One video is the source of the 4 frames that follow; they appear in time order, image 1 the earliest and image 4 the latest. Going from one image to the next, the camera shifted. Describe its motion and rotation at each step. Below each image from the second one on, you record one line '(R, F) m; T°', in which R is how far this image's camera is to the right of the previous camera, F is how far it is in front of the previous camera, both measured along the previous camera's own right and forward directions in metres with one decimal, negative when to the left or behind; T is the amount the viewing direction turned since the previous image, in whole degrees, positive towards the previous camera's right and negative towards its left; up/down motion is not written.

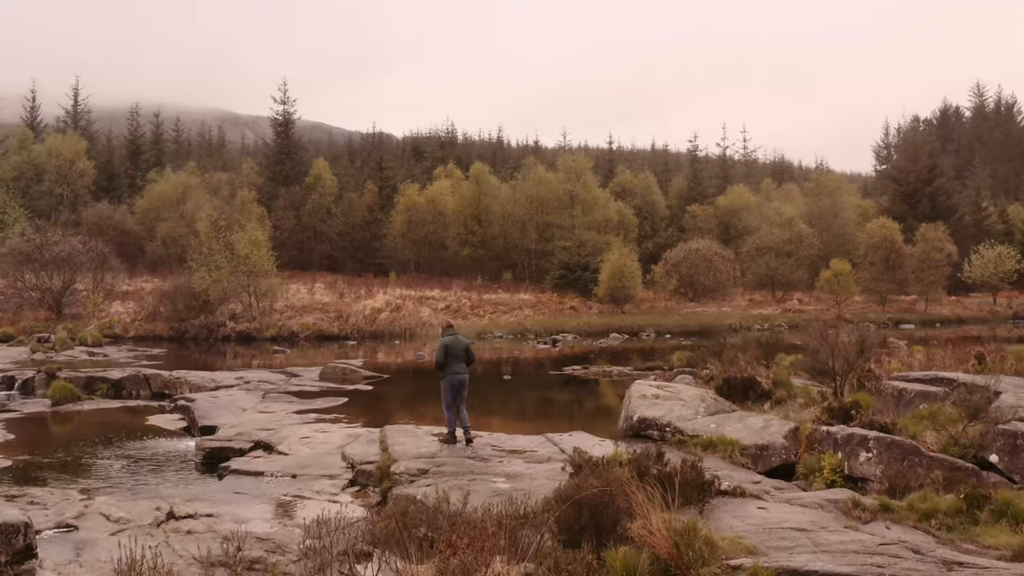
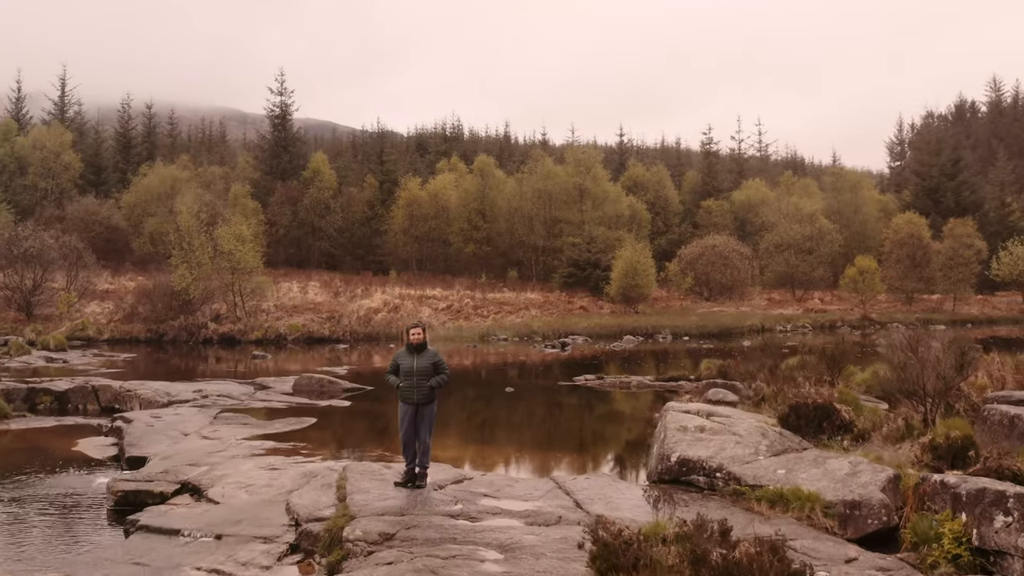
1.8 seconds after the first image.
(+0.1, +3.1) m; -1°
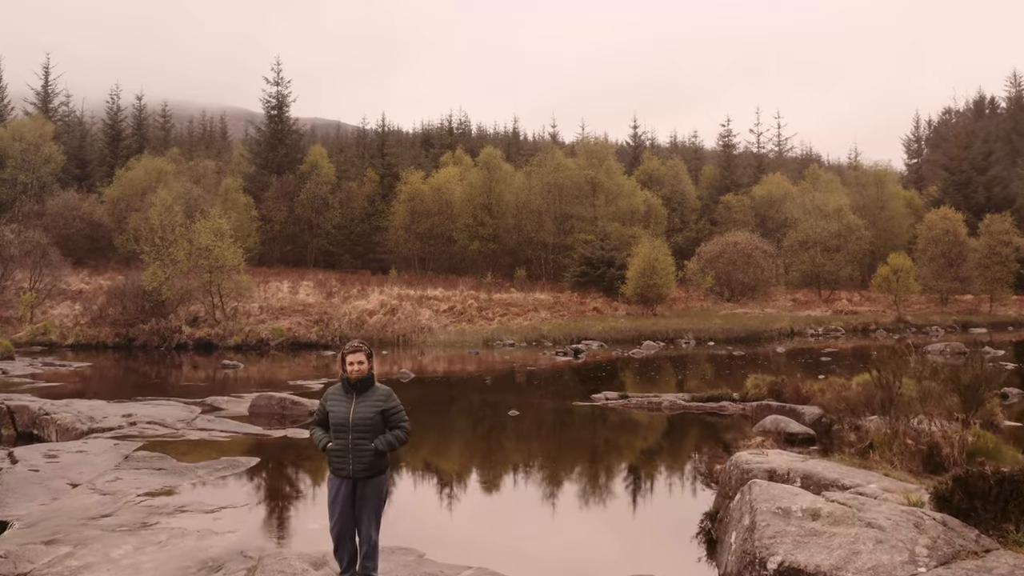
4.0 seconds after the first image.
(+0.1, +3.6) m; -1°
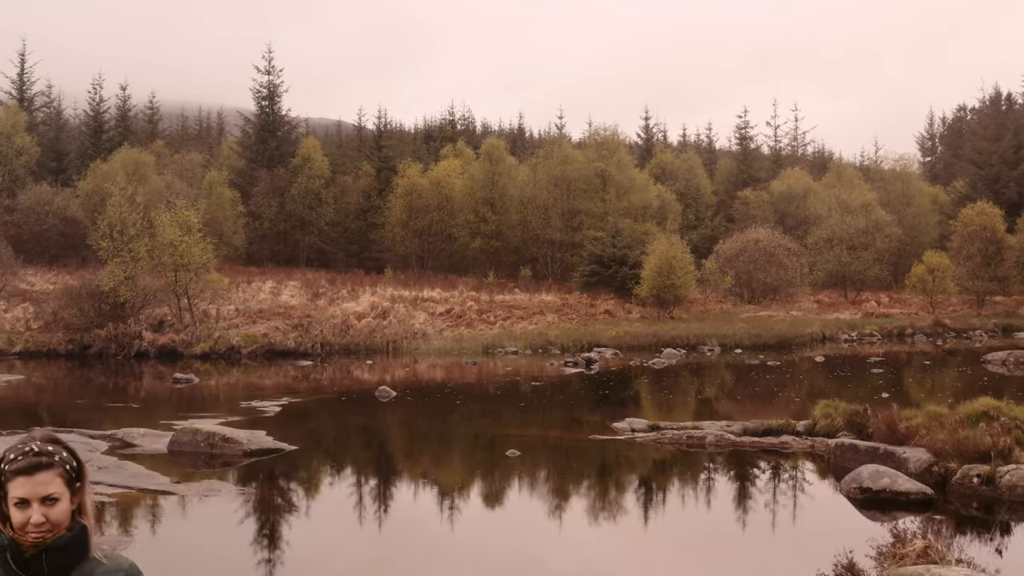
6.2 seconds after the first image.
(+0.1, +3.7) m; -1°
